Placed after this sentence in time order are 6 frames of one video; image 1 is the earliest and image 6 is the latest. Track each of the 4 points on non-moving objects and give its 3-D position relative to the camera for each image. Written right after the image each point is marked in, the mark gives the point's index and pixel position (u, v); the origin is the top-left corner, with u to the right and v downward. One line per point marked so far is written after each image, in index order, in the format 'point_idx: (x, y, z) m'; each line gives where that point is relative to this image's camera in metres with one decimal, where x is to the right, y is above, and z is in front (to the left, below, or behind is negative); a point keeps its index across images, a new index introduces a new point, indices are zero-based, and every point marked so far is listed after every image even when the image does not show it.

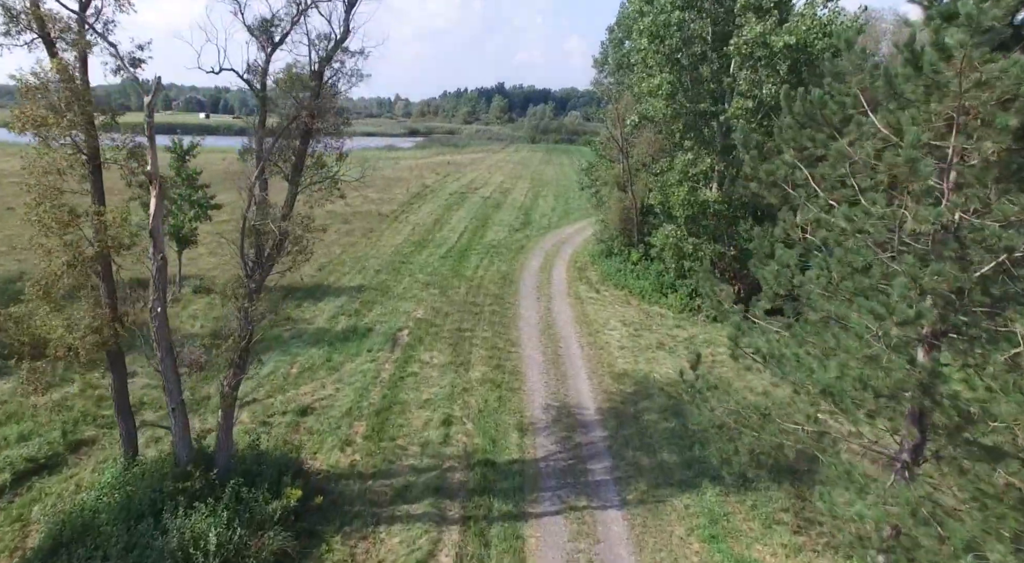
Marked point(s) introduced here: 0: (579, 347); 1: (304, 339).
0: (+1.8, -1.8, +18.7) m
1: (-5.5, -1.6, +18.5) m
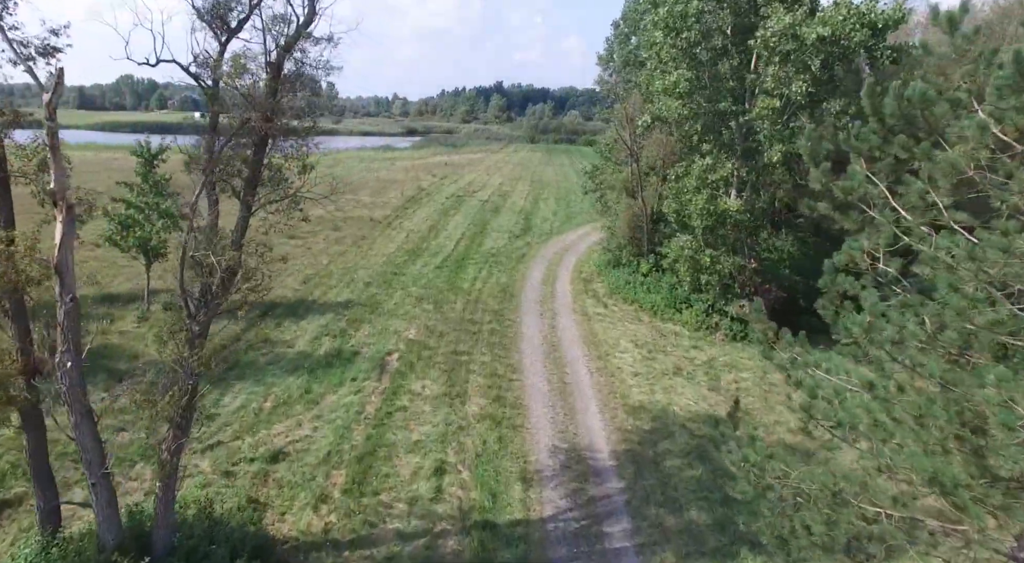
0: (+1.8, -2.3, +16.8) m
1: (-5.4, -2.0, +16.6) m
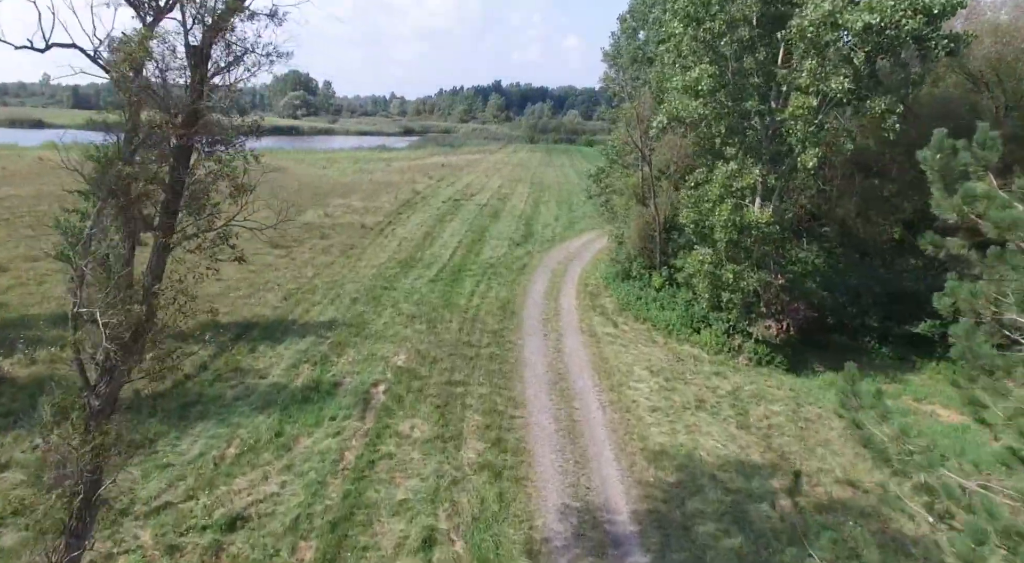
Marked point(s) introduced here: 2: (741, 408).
0: (+1.9, -2.7, +14.8) m
1: (-5.4, -2.5, +14.6) m
2: (+5.0, -2.8, +15.4) m
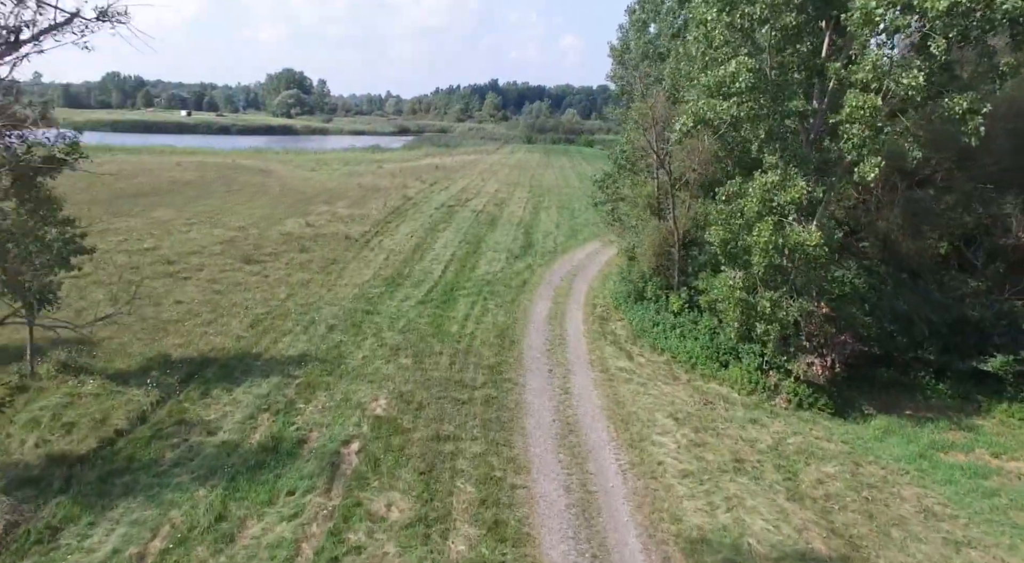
0: (+1.9, -3.4, +12.2) m
1: (-5.4, -3.2, +11.9) m
2: (+5.0, -3.4, +12.8) m
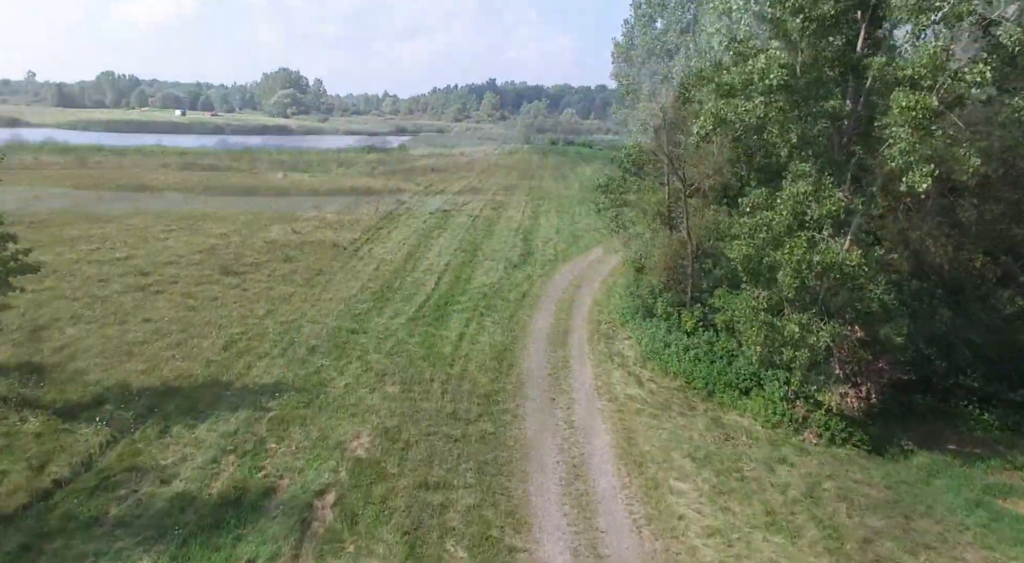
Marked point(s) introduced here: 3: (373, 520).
0: (+1.9, -3.8, +10.5) m
1: (-5.4, -3.6, +10.2) m
2: (+5.0, -3.8, +11.1) m
3: (-2.1, -3.6, +10.7) m
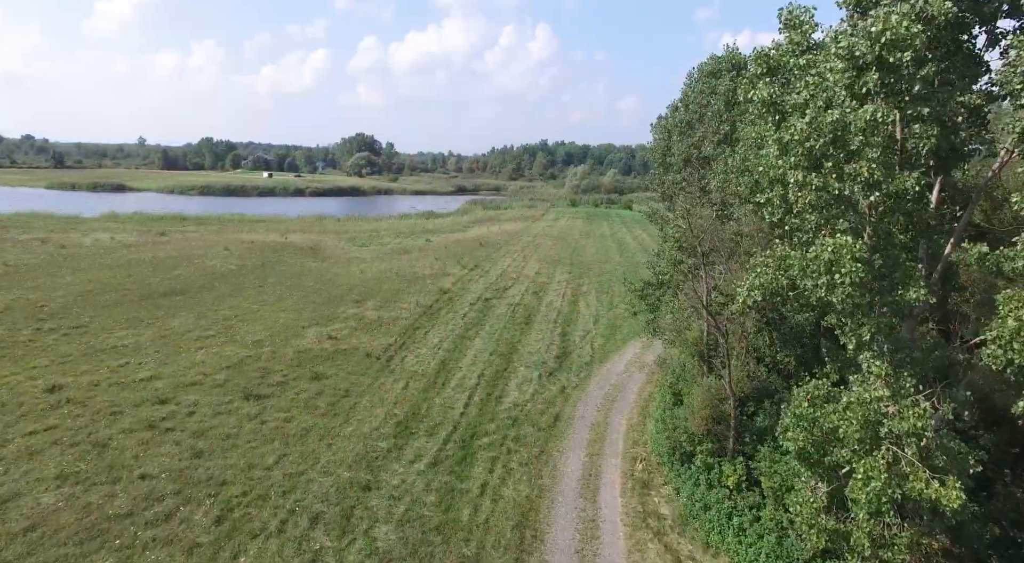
0: (+1.9, -7.0, +8.5) m
1: (-5.4, -6.8, +8.7) m
2: (+5.1, -7.0, +8.9) m
3: (-2.1, -6.8, +9.0) m
